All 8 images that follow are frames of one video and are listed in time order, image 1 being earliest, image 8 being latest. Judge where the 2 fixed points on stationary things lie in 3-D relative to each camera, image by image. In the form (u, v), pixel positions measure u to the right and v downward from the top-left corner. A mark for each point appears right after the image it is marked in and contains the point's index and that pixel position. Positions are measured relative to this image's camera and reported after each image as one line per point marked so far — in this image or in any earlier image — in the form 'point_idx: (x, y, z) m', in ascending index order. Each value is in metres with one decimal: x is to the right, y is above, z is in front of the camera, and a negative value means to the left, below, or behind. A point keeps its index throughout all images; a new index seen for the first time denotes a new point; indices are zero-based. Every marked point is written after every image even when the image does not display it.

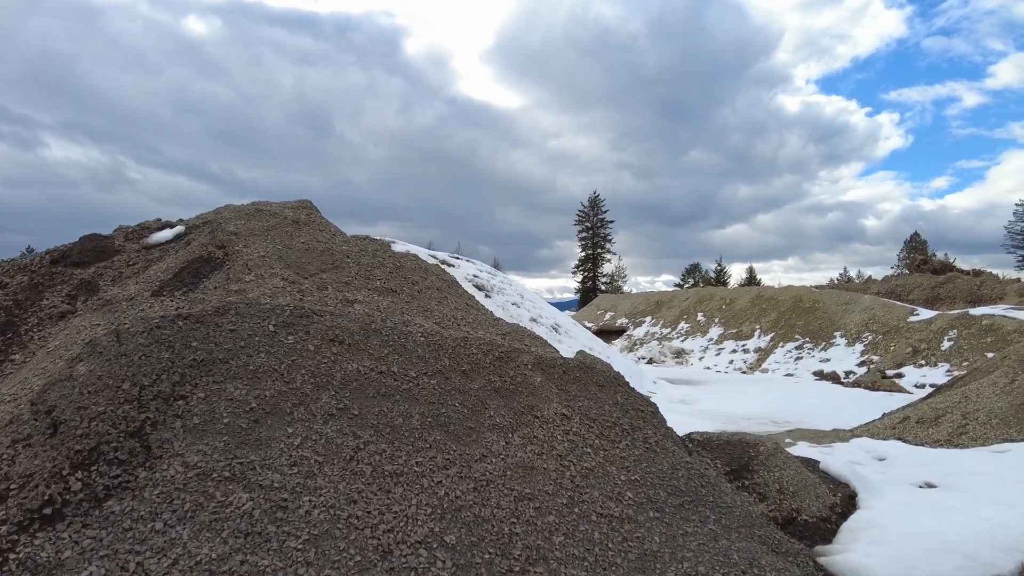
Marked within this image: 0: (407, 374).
0: (-1.5, -1.2, +8.6) m
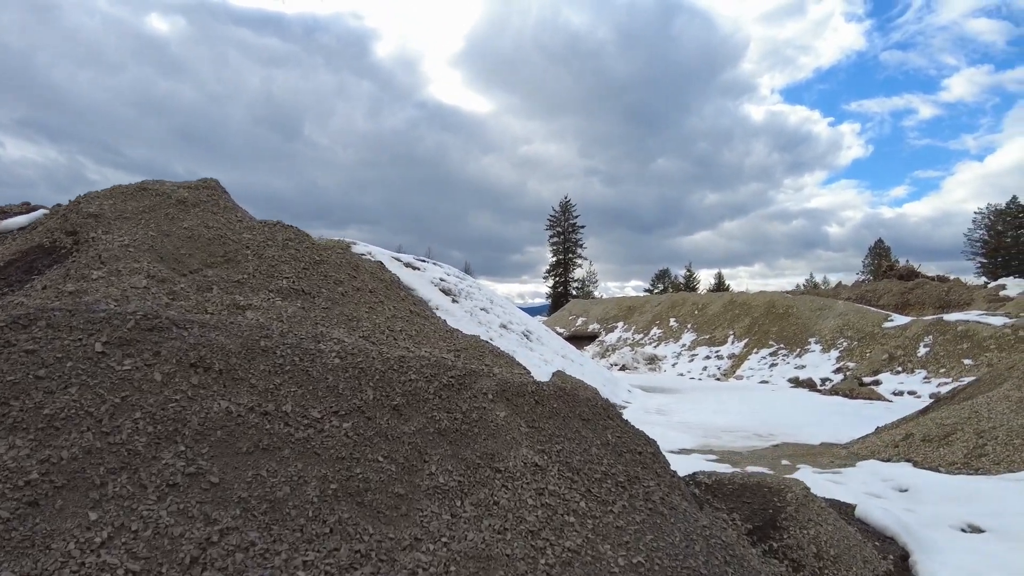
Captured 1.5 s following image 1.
0: (-2.0, -1.2, +5.9) m
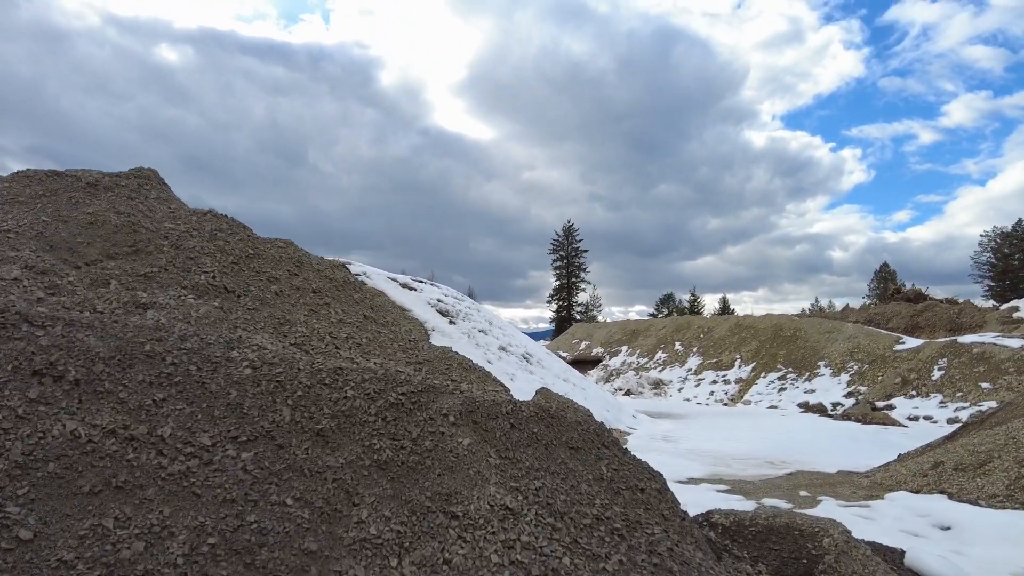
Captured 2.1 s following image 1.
0: (-2.3, -1.1, +4.4) m
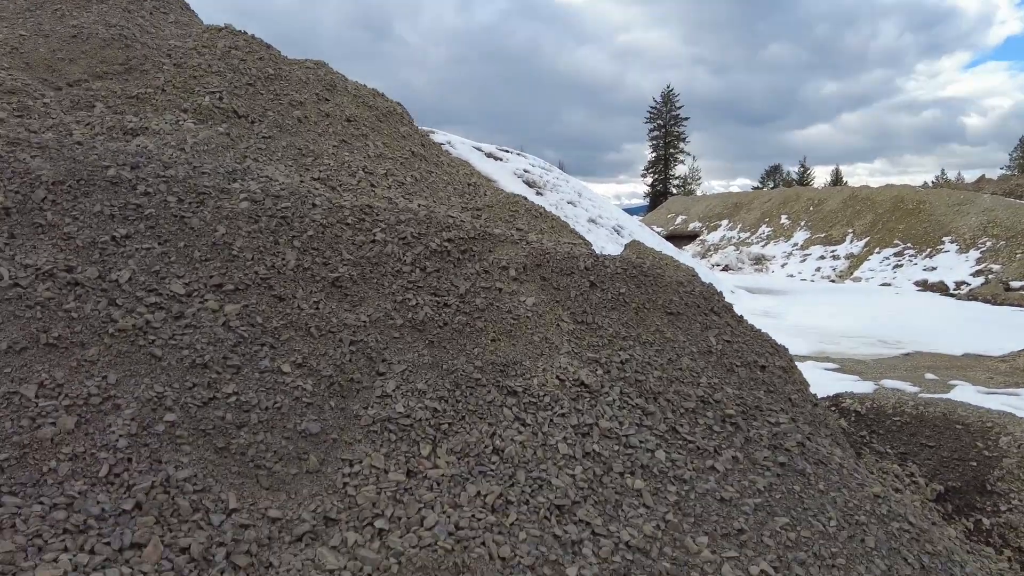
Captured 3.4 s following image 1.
0: (-1.9, 0.0, +3.4) m
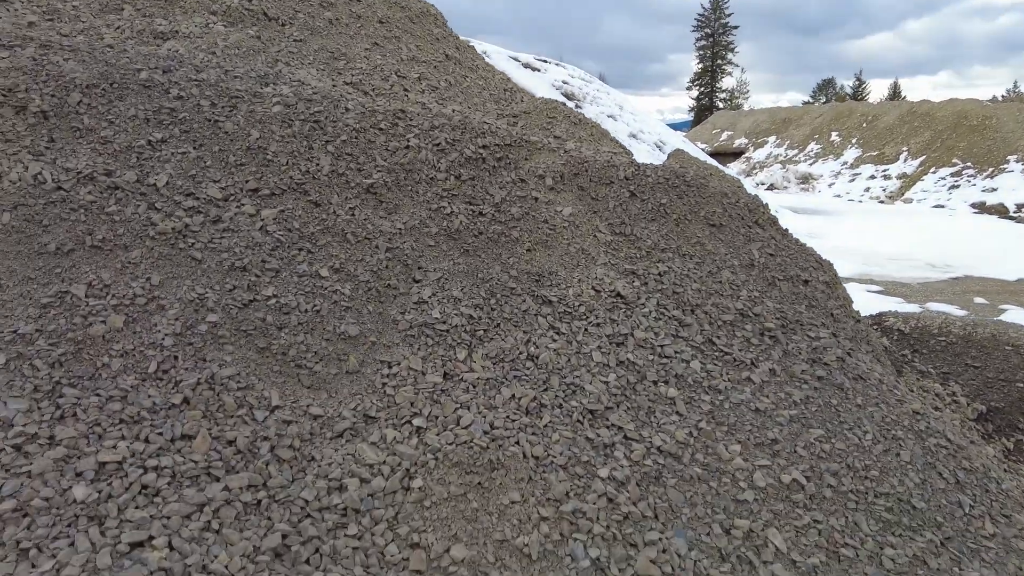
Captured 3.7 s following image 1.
0: (-1.7, +0.5, +3.4) m
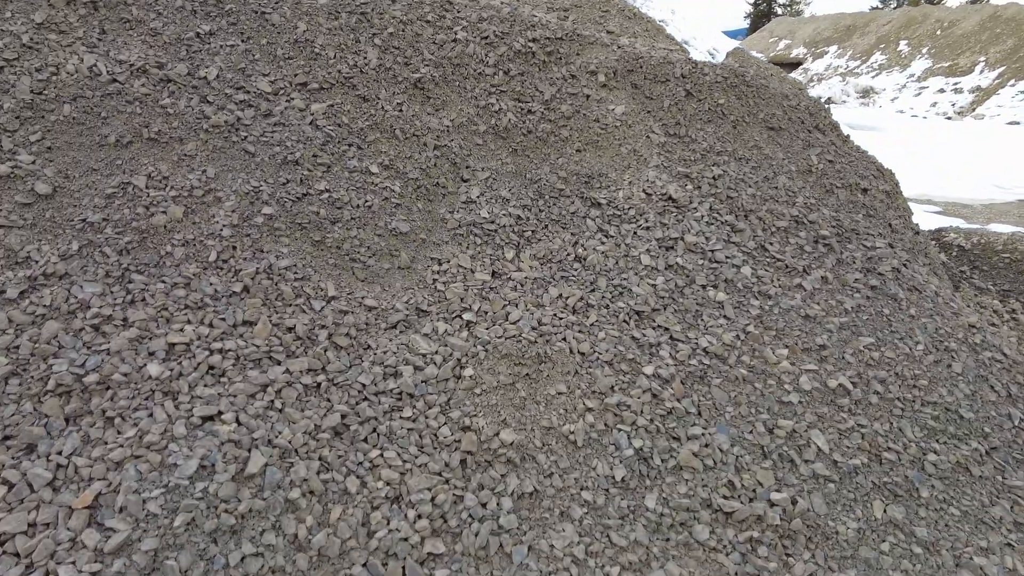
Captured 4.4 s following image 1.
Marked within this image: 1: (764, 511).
0: (-1.4, +1.0, +3.4) m
1: (+1.0, -0.9, +2.6) m
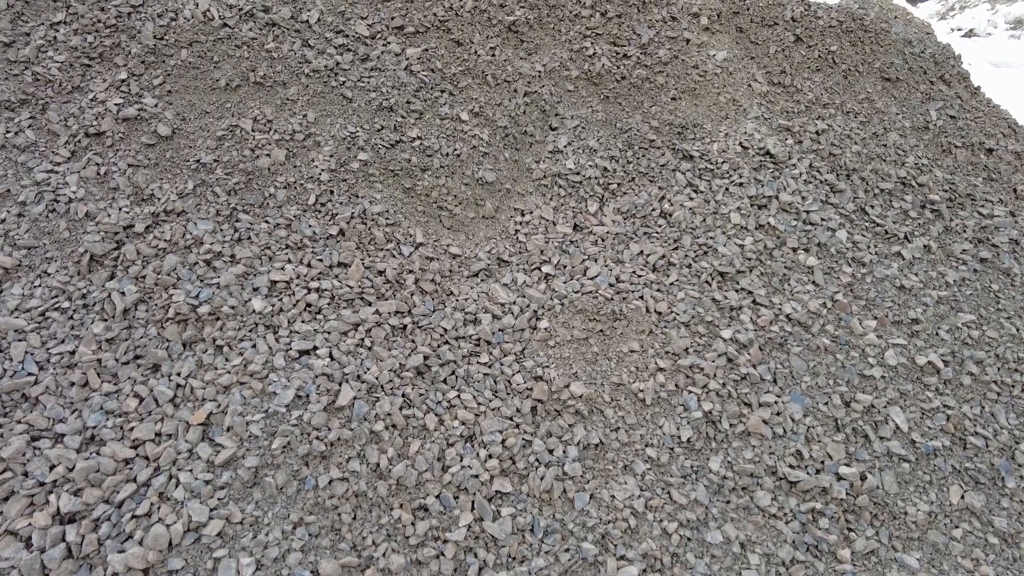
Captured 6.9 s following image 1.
0: (-0.9, +1.4, +3.5) m
1: (+1.3, -0.8, +2.6) m
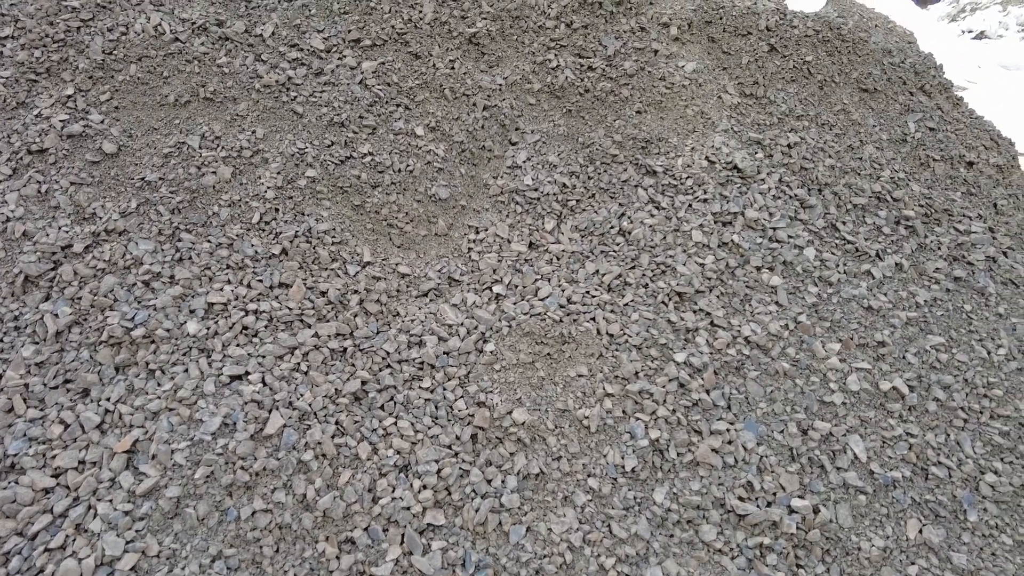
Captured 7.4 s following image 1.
0: (-1.1, +1.3, +3.4) m
1: (+1.1, -0.9, +2.5) m
